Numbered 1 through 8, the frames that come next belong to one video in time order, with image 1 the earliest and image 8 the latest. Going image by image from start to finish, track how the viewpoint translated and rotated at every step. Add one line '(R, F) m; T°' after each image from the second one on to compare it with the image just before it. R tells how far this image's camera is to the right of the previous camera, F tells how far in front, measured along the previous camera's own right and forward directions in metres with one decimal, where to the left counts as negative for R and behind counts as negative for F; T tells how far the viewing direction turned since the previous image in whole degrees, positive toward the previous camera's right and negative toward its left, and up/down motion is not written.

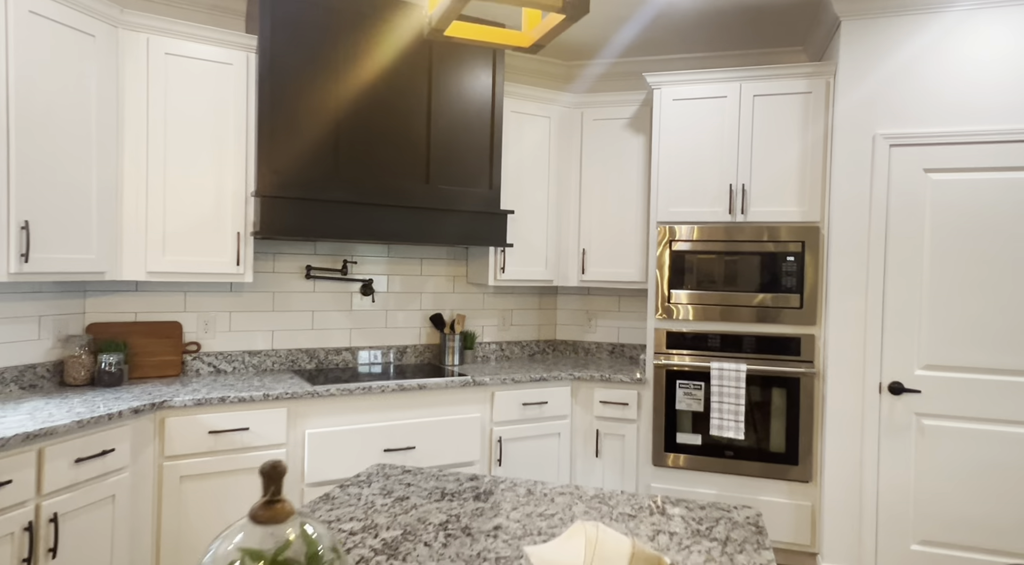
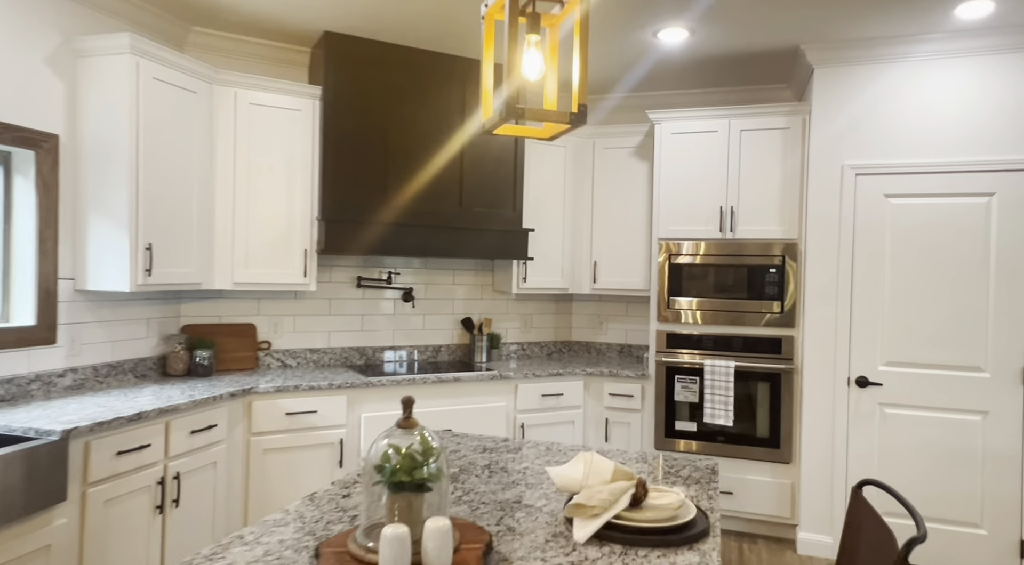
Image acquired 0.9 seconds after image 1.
(0.0, -0.5) m; -2°
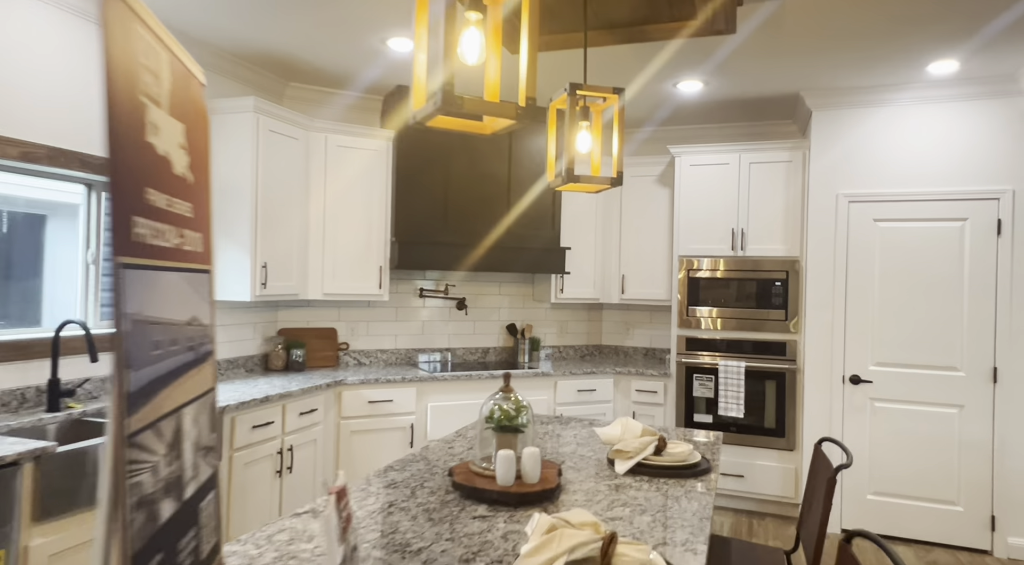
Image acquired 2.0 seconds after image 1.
(-0.1, -0.6) m; -2°
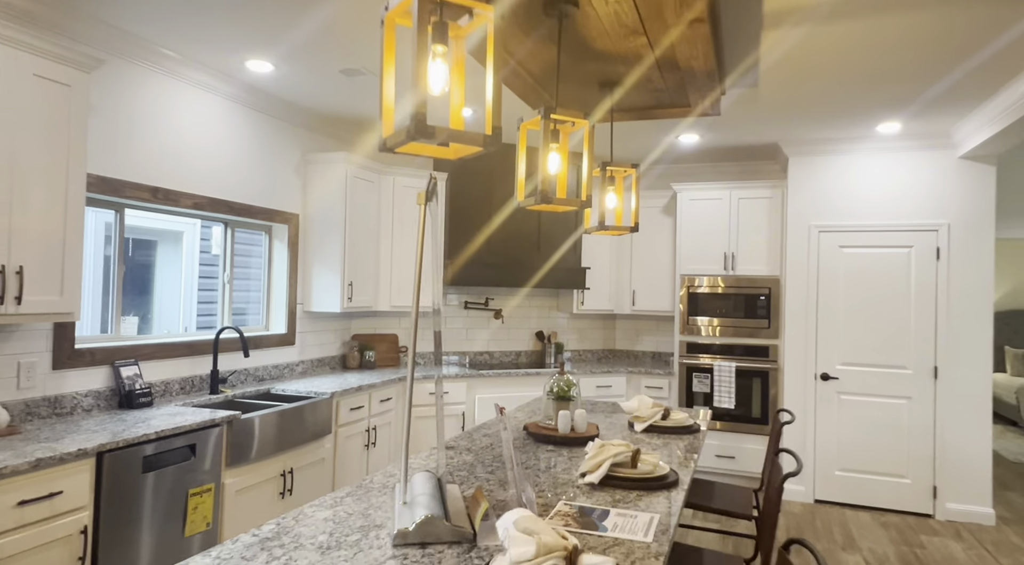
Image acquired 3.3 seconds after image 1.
(-0.2, -0.9) m; 0°
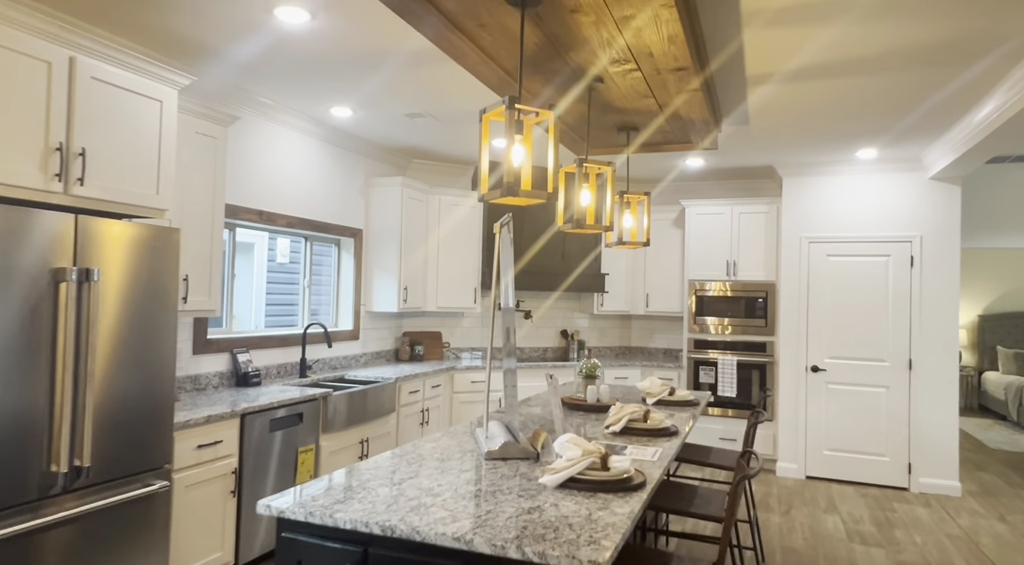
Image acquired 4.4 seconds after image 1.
(-0.1, -0.7) m; -1°
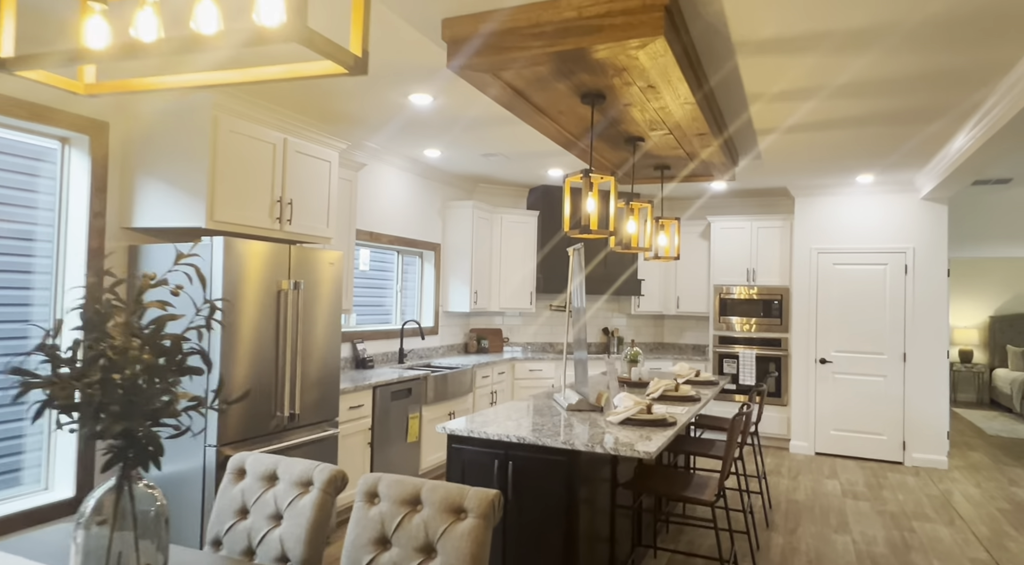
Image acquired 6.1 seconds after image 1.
(-0.2, -1.0) m; -3°
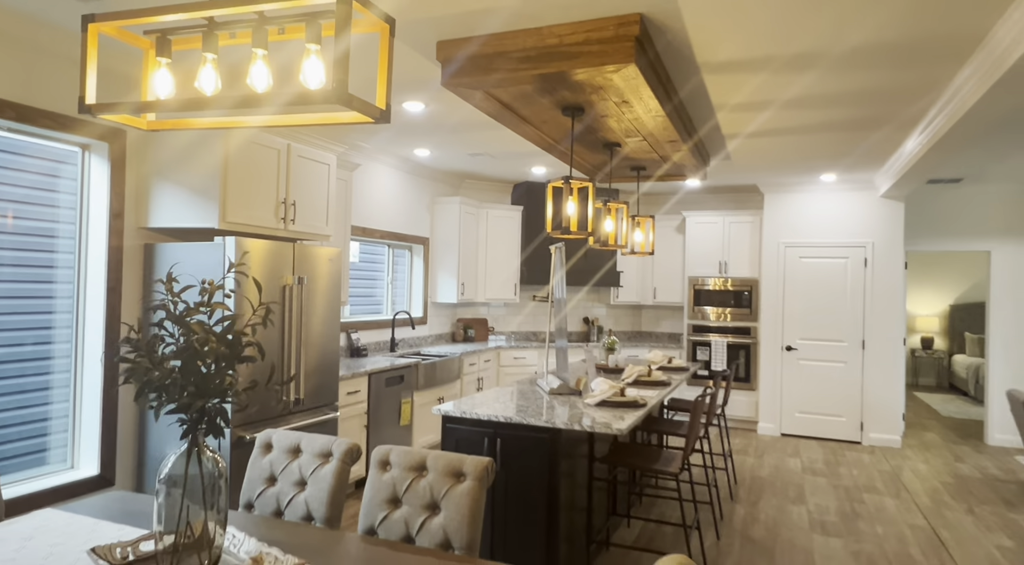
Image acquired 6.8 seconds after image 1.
(0.0, -0.3) m; +1°
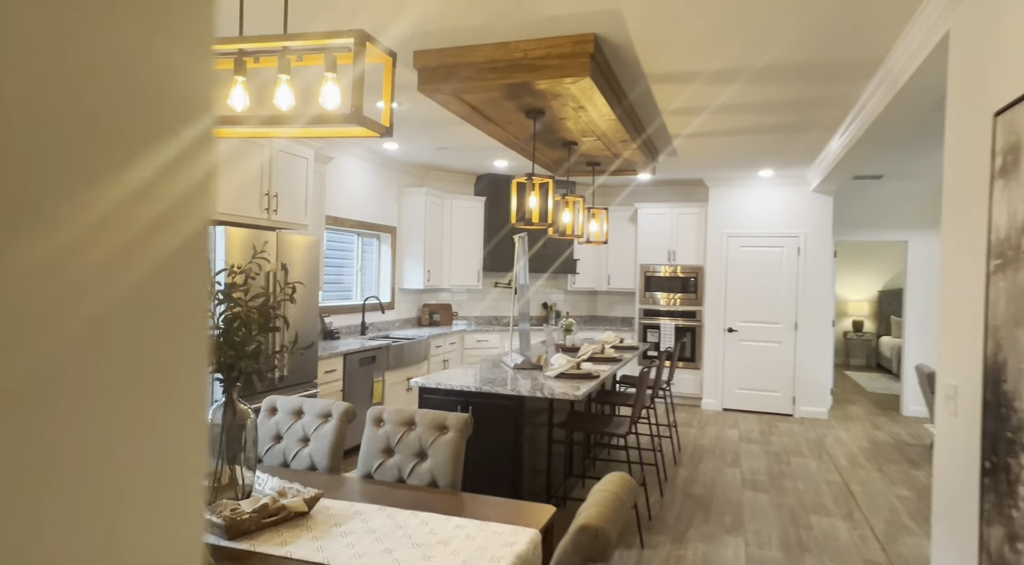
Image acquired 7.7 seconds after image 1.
(-0.1, -0.4) m; +4°
